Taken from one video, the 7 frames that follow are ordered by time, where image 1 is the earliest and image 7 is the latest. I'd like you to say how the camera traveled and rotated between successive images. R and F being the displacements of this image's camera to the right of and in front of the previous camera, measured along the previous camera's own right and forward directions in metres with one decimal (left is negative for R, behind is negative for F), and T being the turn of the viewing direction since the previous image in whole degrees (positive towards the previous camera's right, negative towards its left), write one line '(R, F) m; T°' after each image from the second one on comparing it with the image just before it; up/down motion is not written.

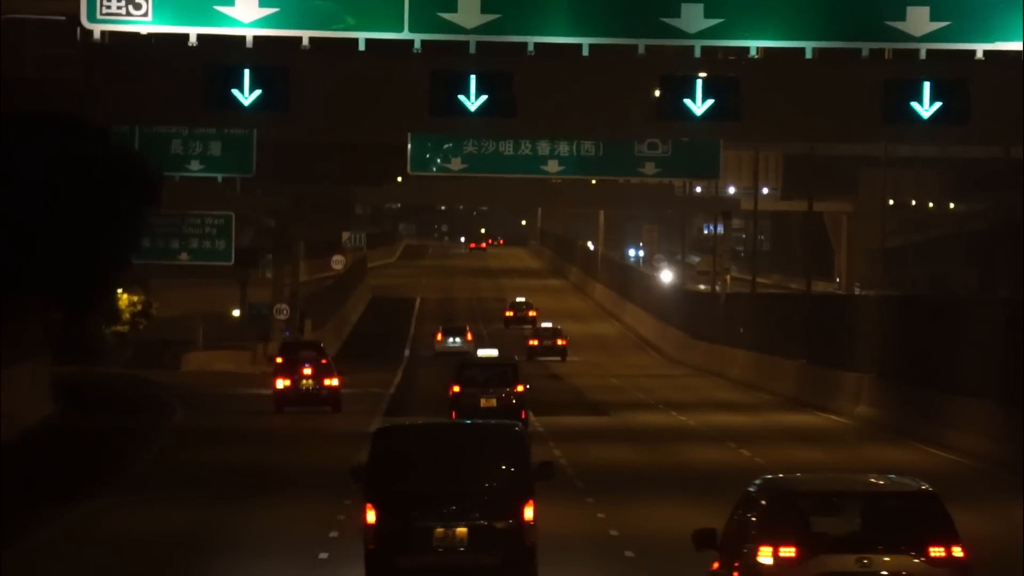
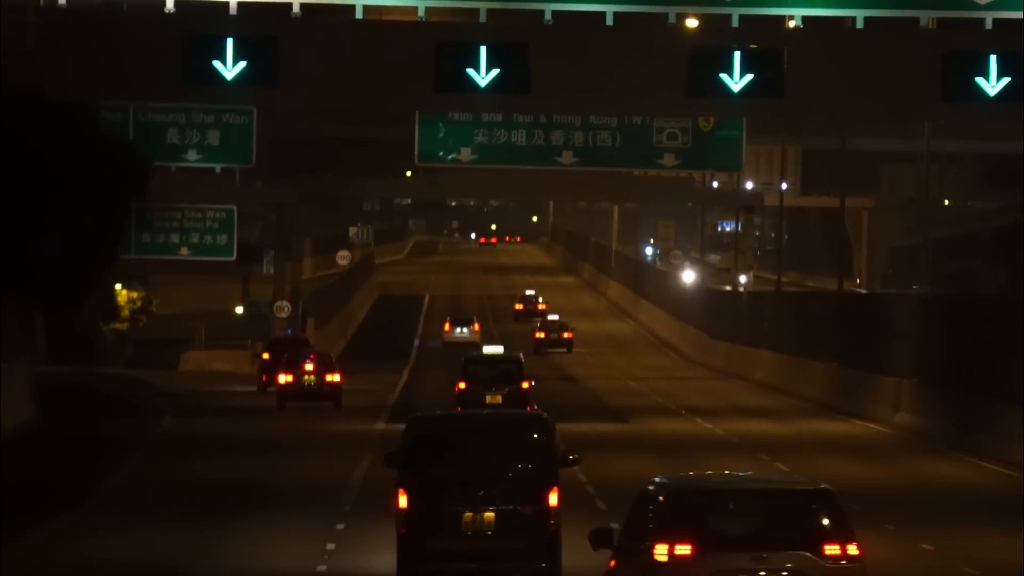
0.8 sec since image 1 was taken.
(0.0, +2.2) m; 0°
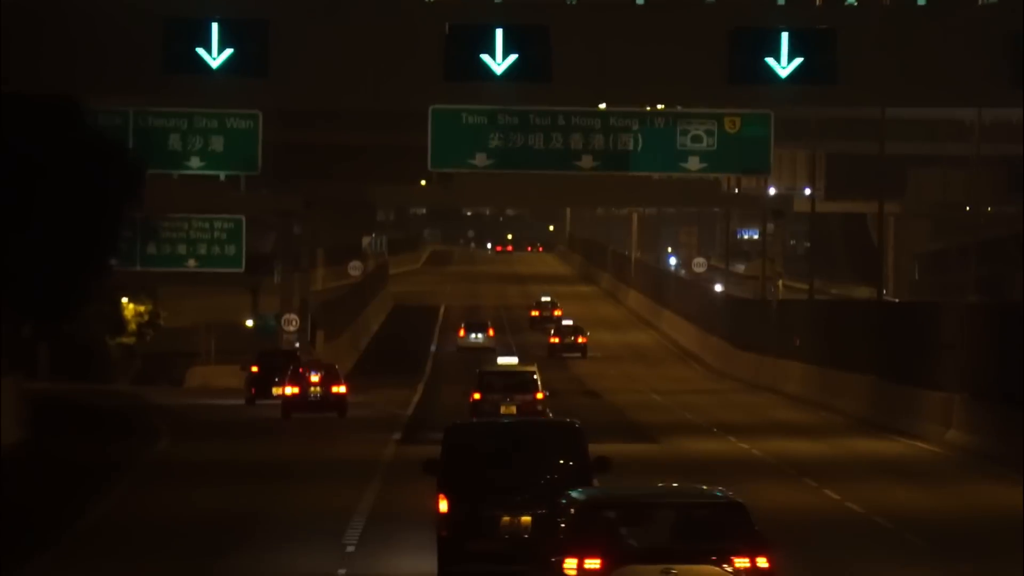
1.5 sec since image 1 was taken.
(-0.1, +2.0) m; -1°
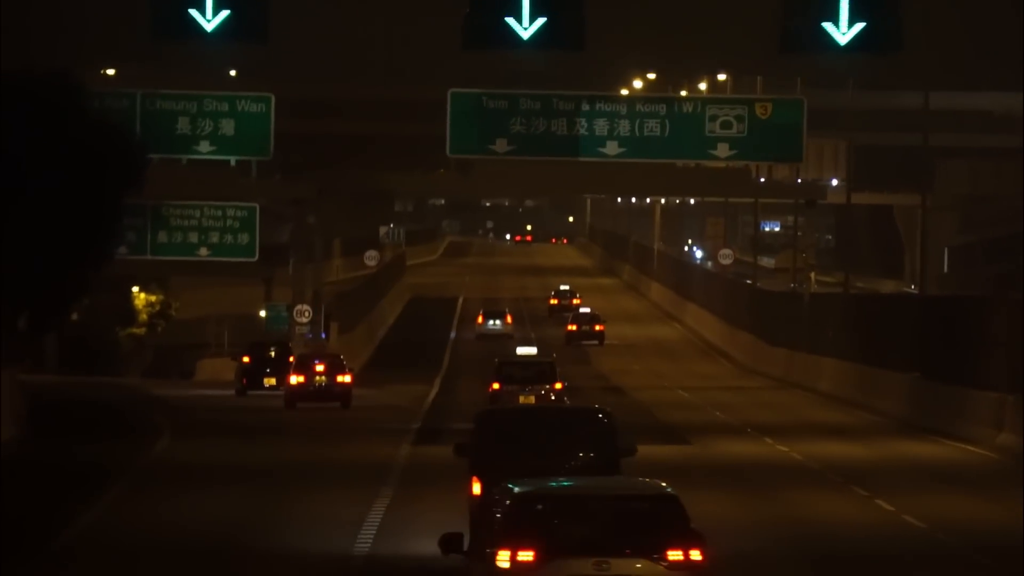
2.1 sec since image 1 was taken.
(-0.1, +1.6) m; -1°
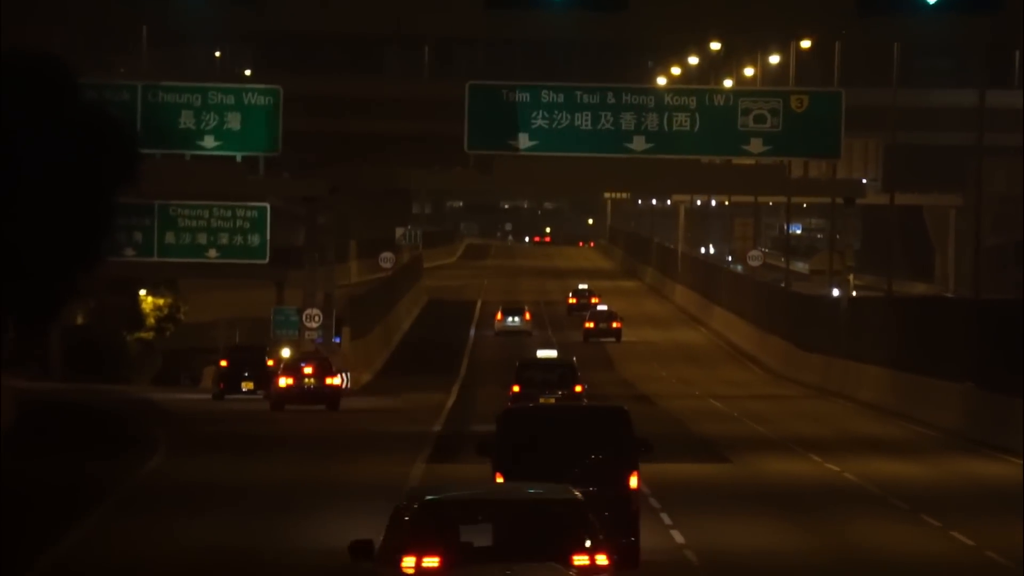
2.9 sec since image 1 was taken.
(-0.1, +2.2) m; -1°
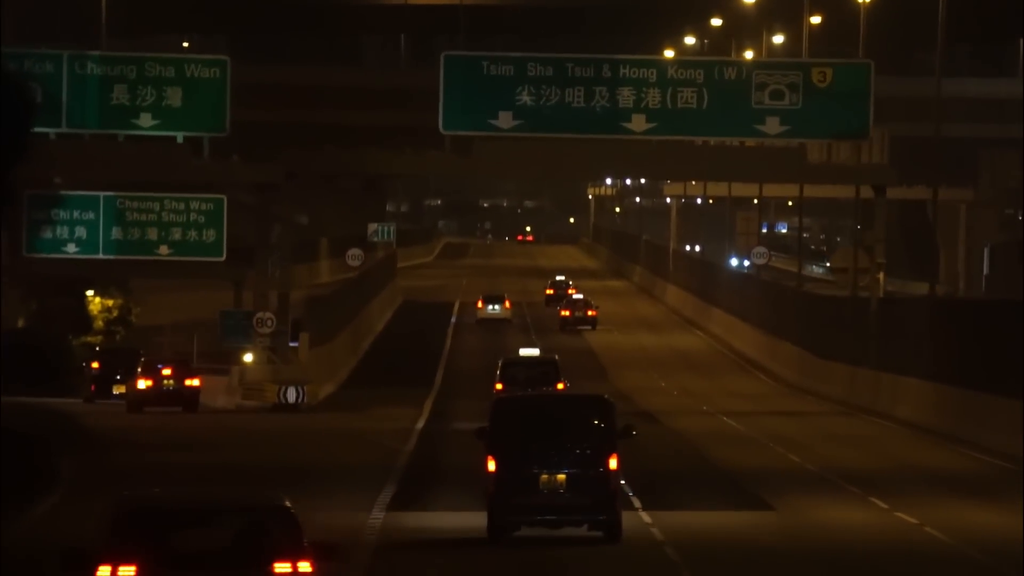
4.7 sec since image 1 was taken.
(0.0, +4.9) m; +1°
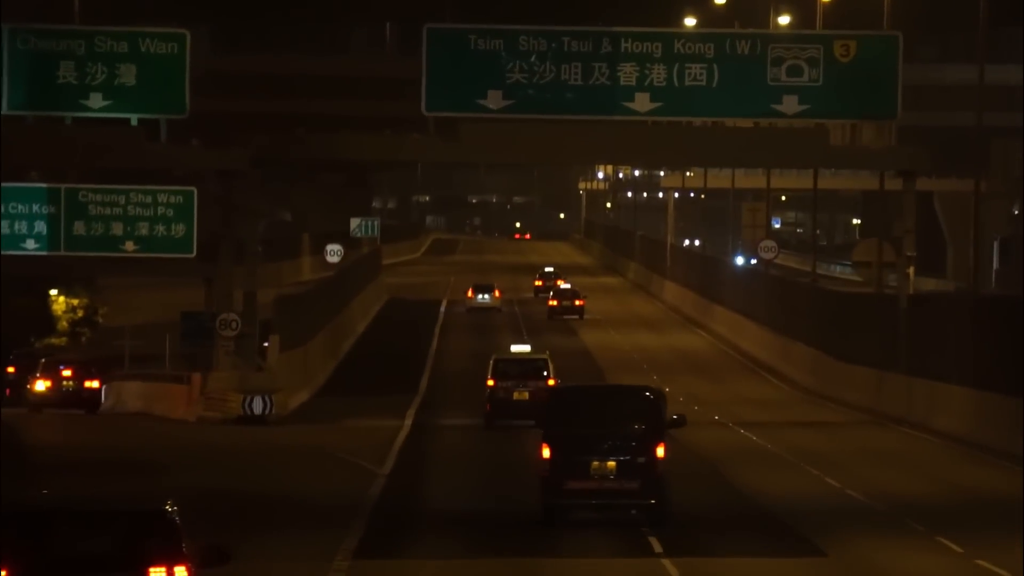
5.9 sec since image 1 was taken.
(0.0, +3.2) m; 0°
